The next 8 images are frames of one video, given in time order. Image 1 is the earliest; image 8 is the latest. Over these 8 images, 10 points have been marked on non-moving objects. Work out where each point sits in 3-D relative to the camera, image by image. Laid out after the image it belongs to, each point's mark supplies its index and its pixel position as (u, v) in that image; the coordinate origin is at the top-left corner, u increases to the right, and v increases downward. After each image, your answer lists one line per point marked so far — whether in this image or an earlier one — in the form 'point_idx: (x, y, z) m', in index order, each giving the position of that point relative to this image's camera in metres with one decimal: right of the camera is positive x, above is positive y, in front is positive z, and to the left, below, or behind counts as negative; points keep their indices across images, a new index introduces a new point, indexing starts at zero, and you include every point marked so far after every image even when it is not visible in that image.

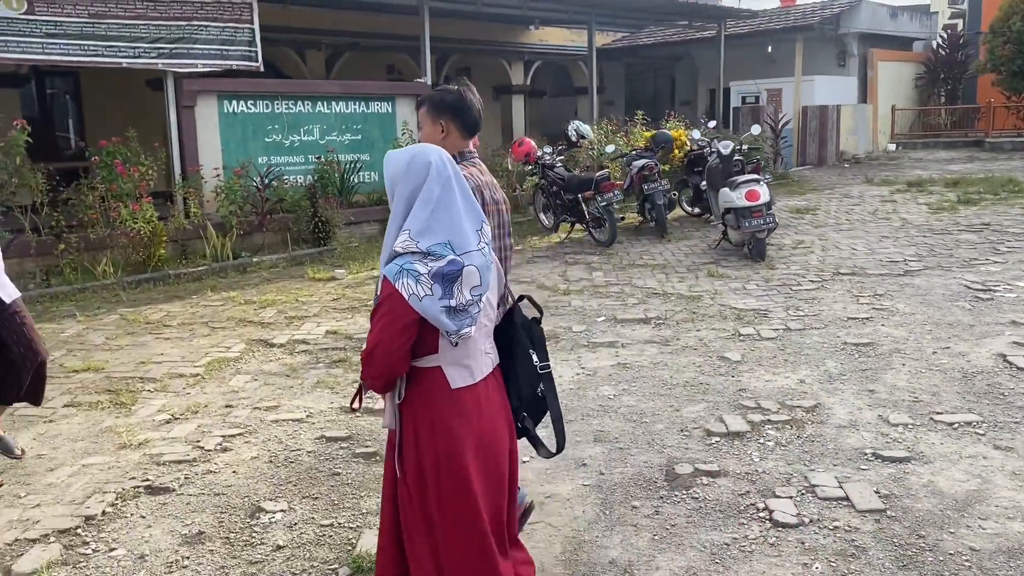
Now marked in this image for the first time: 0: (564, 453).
0: (+0.2, -0.7, +3.6) m
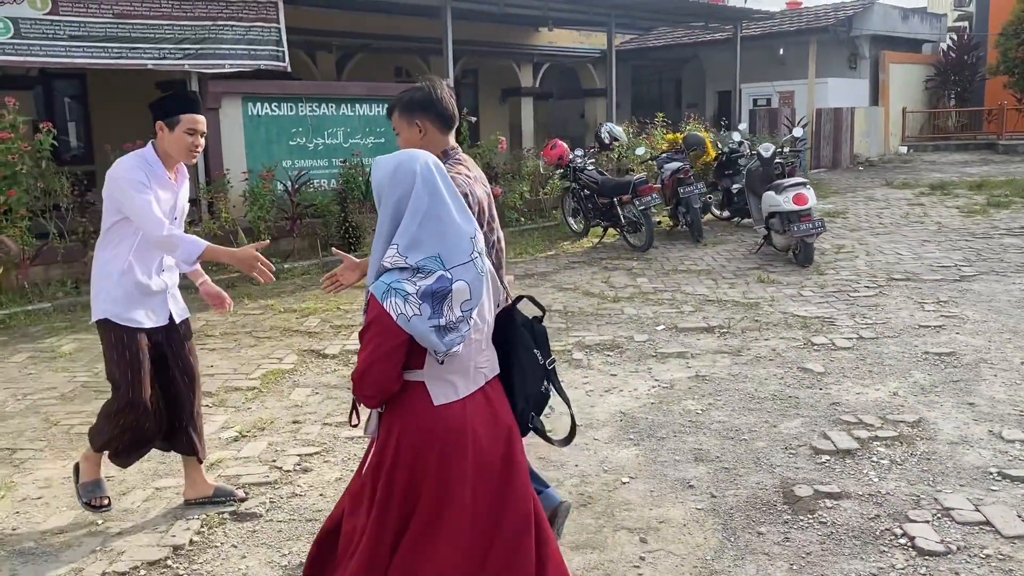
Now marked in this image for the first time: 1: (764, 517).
0: (+0.6, -0.7, +3.4) m
1: (+0.9, -0.8, +3.0) m
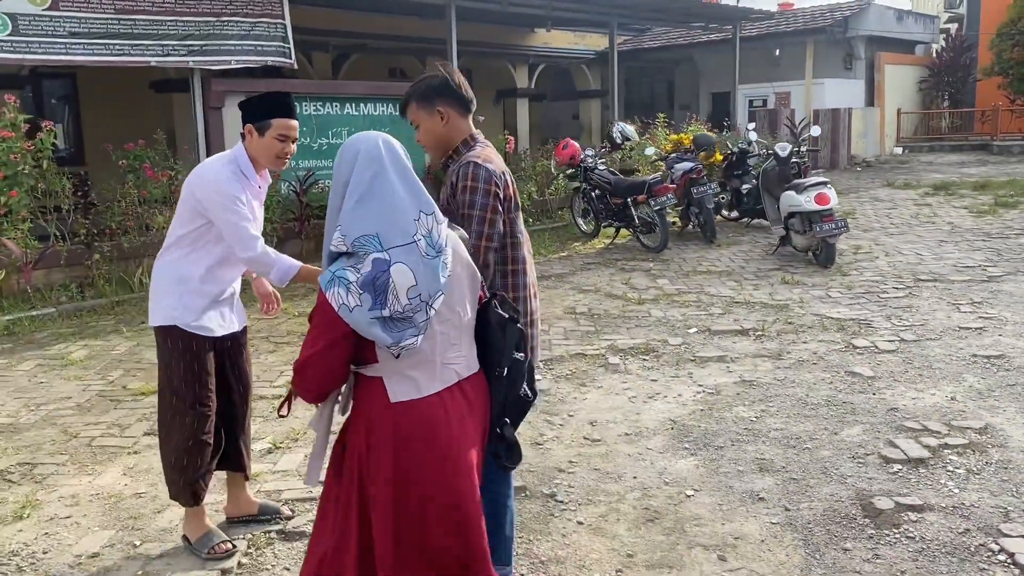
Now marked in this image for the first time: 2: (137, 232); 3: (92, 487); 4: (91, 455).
0: (+0.8, -0.7, +3.3) m
1: (+1.1, -0.8, +2.9) m
2: (-2.9, +0.4, +6.9) m
3: (-1.6, -0.8, +3.4) m
4: (-1.7, -0.7, +3.7) m
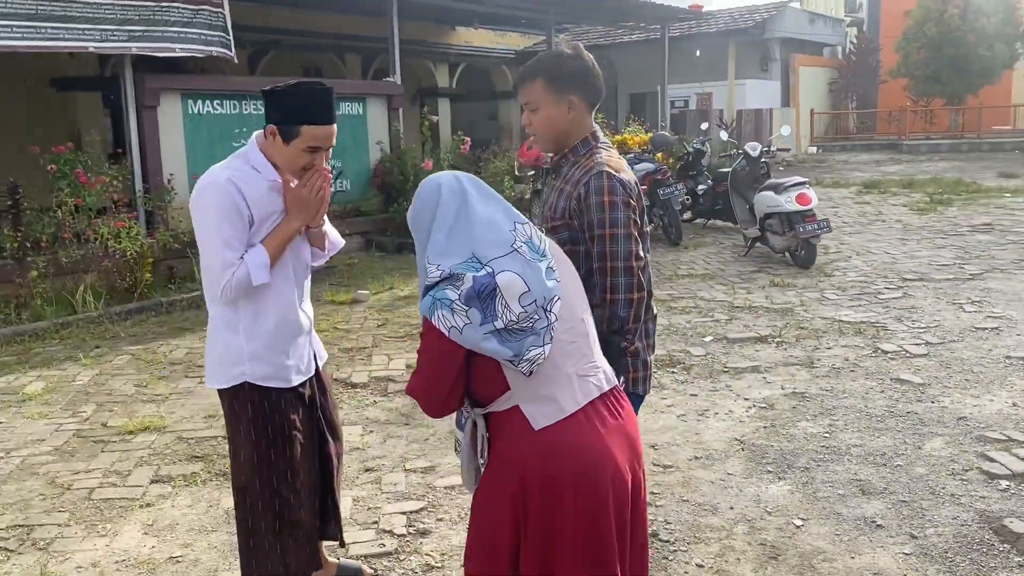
0: (+1.1, -0.8, +3.0) m
1: (+1.4, -0.8, +2.7) m
2: (-3.0, +0.3, +6.2) m
3: (-1.3, -0.8, +2.9) m
4: (-1.5, -0.8, +3.2) m
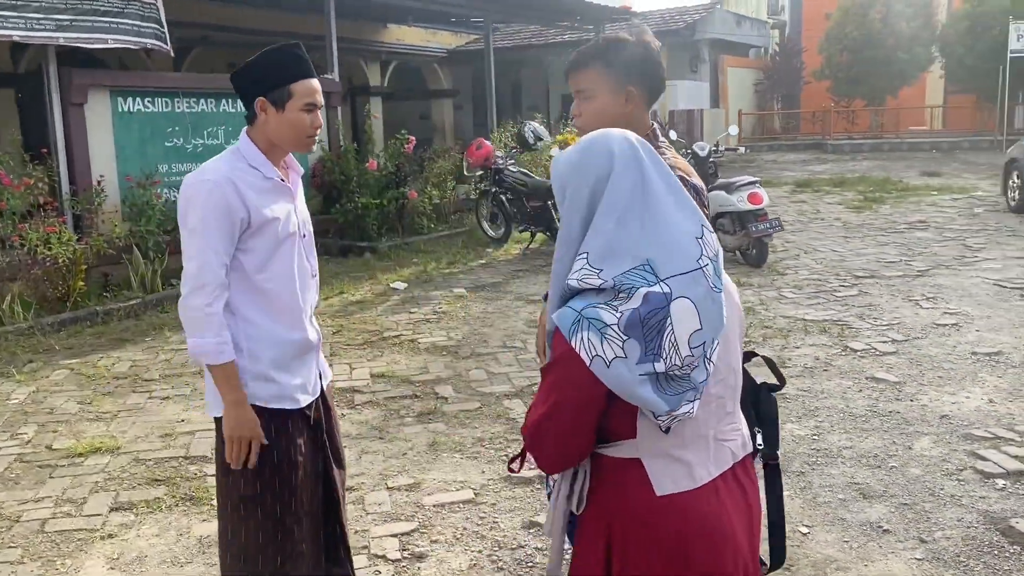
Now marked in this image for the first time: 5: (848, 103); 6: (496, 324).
0: (+1.1, -0.8, +3.0) m
1: (+1.5, -0.8, +2.6) m
2: (-3.3, +0.2, +5.8) m
3: (-1.3, -0.9, +2.6) m
4: (-1.5, -0.8, +2.9) m
5: (+7.5, +4.1, +19.8) m
6: (-0.1, -0.2, +5.5) m
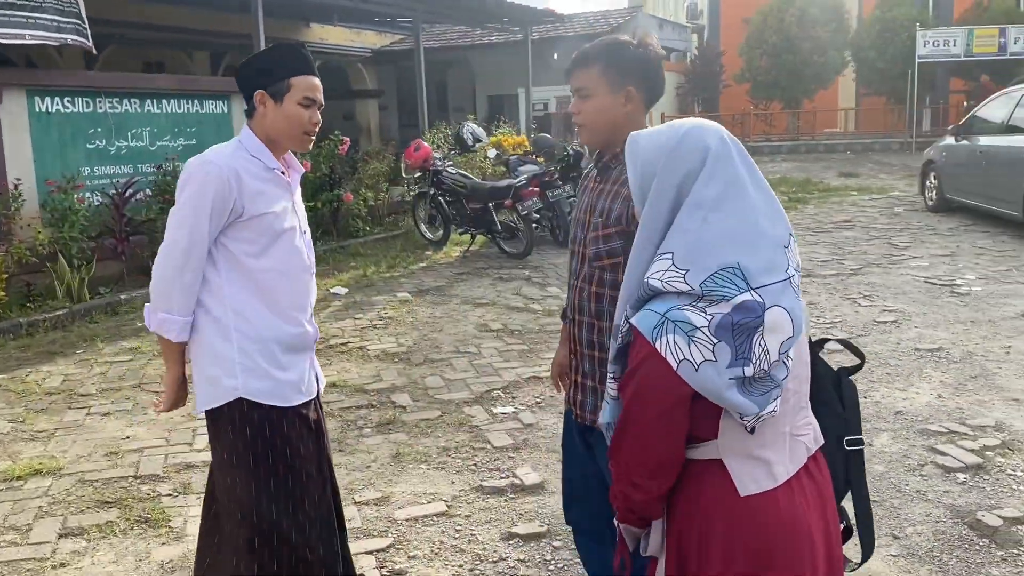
0: (+1.0, -0.8, +3.0) m
1: (+1.4, -0.8, +2.7) m
2: (-3.6, +0.2, +5.4) m
3: (-1.3, -0.9, +2.4) m
4: (-1.5, -0.9, +2.7) m
5: (+5.8, +4.1, +20.4) m
6: (-0.4, -0.3, +5.4) m
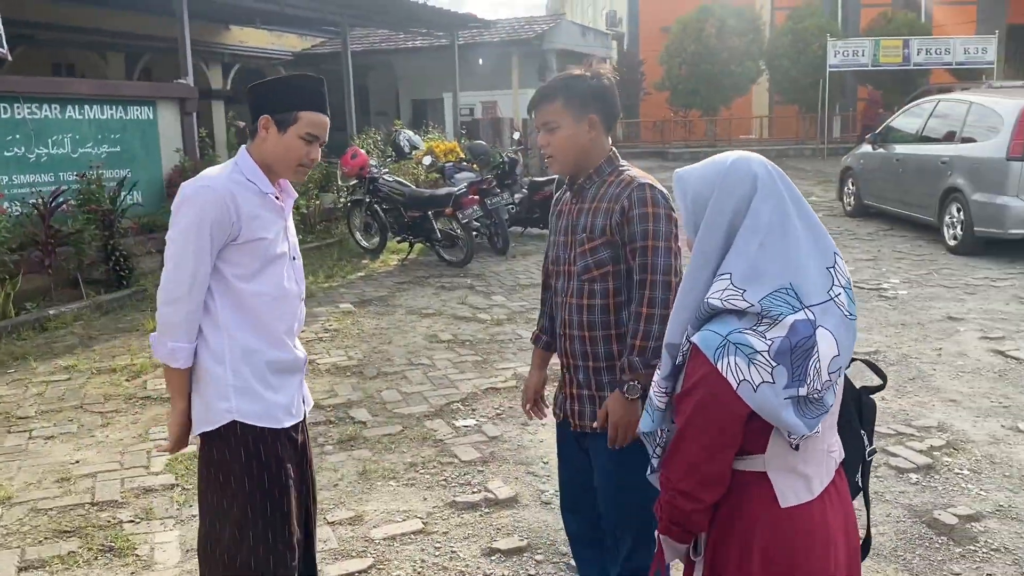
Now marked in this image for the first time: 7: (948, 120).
0: (+0.9, -0.8, +3.1) m
1: (+1.4, -0.8, +2.8) m
2: (-3.9, +0.1, +5.1) m
3: (-1.3, -1.0, +2.3) m
4: (-1.6, -0.9, +2.5) m
5: (+4.0, +4.1, +20.8) m
6: (-0.7, -0.3, +5.4) m
7: (+4.0, +1.5, +8.2) m
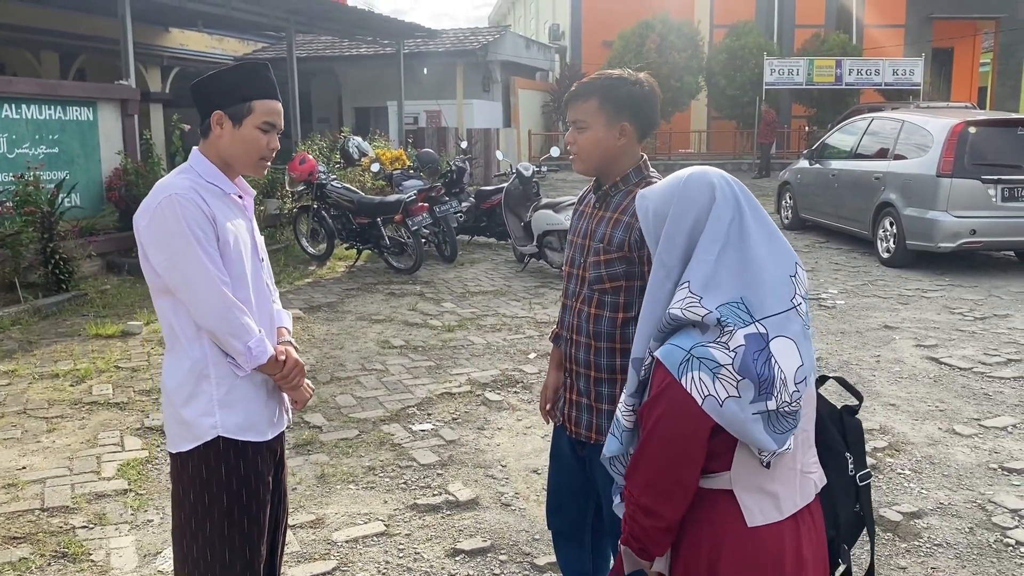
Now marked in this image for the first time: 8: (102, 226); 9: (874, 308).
0: (+0.8, -0.8, +3.2) m
1: (+1.2, -0.9, +2.9) m
2: (-4.2, +0.1, +4.8) m
3: (-1.4, -1.0, +2.2) m
4: (-1.7, -0.9, +2.5) m
5: (+2.7, +3.8, +21.2) m
6: (-1.0, -0.4, +5.3) m
7: (+3.5, +1.4, +8.5) m
8: (-3.4, +0.5, +7.4) m
9: (+2.6, -0.1, +6.4) m
